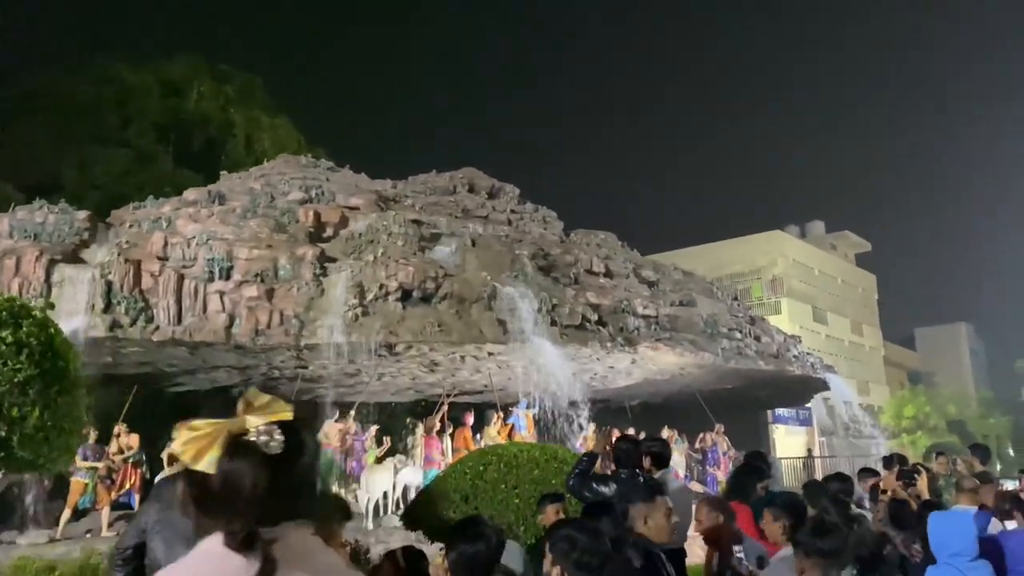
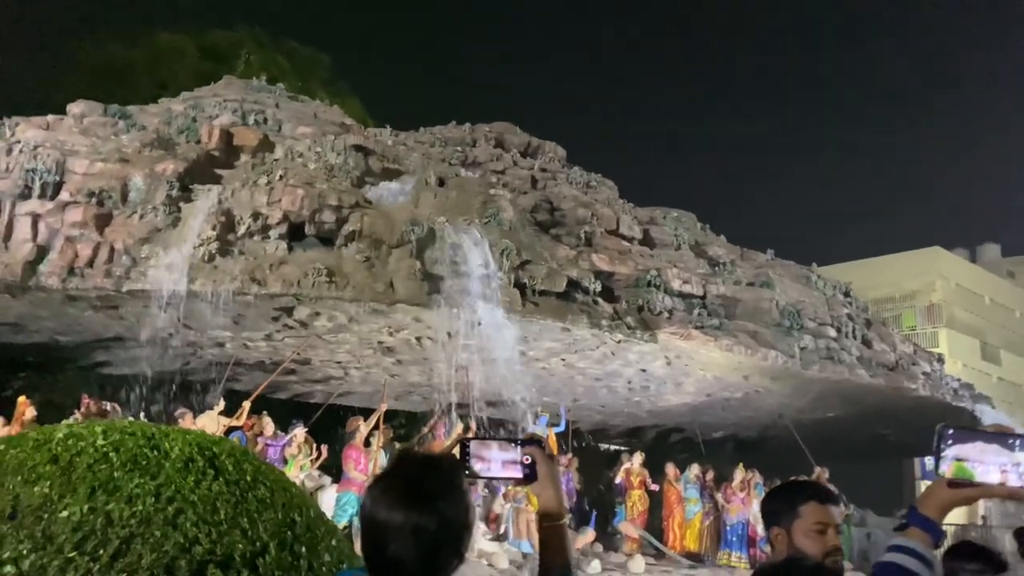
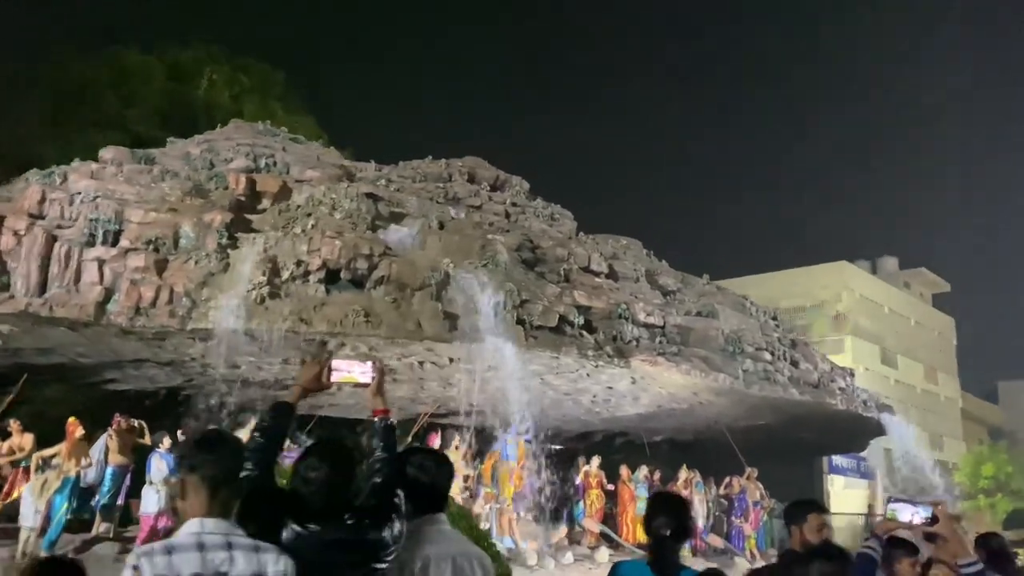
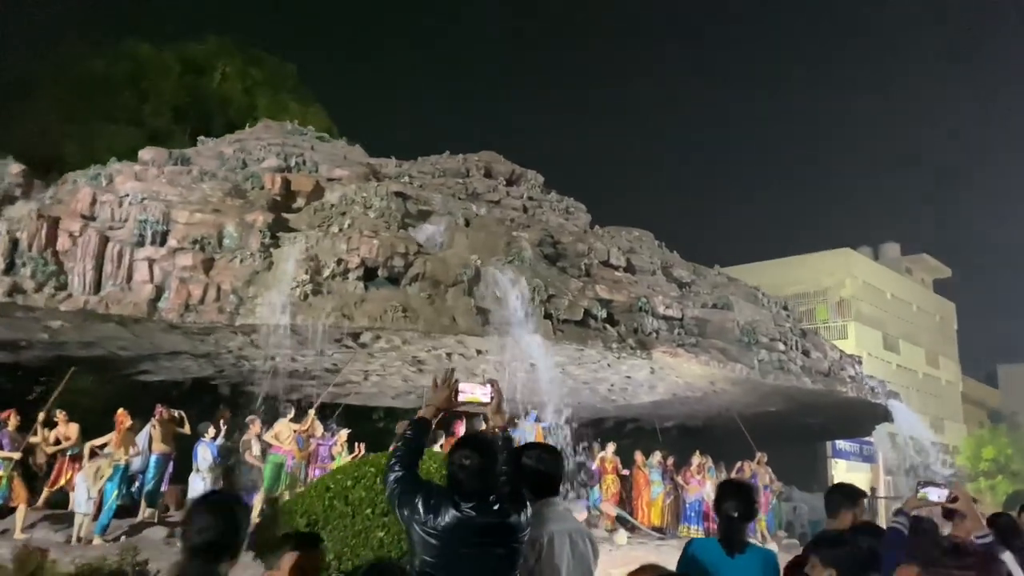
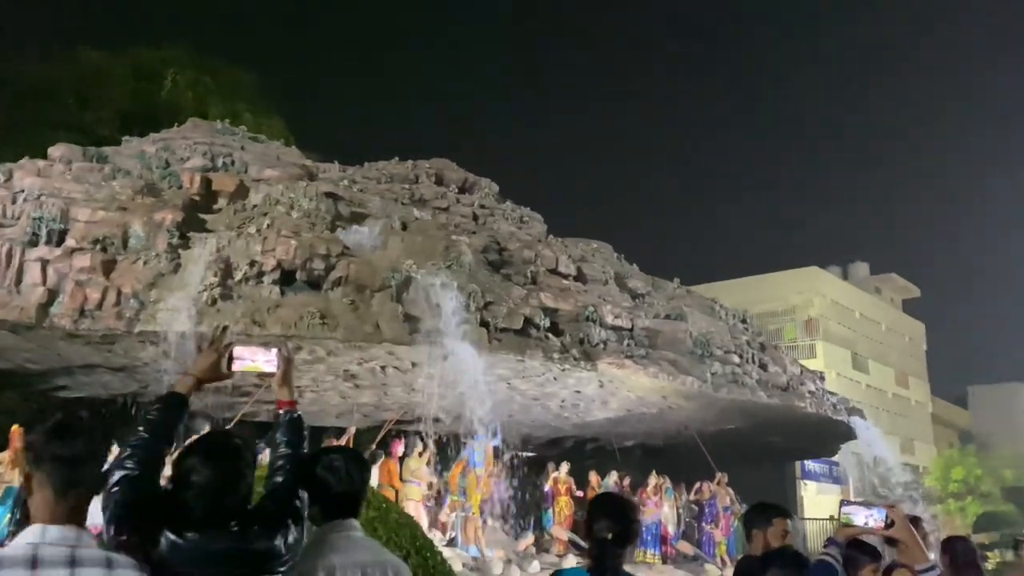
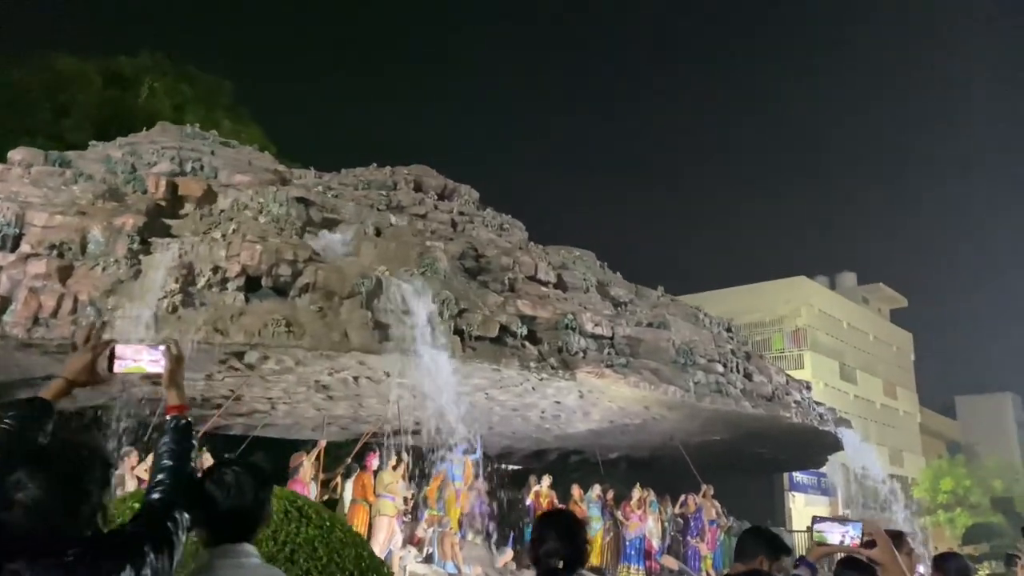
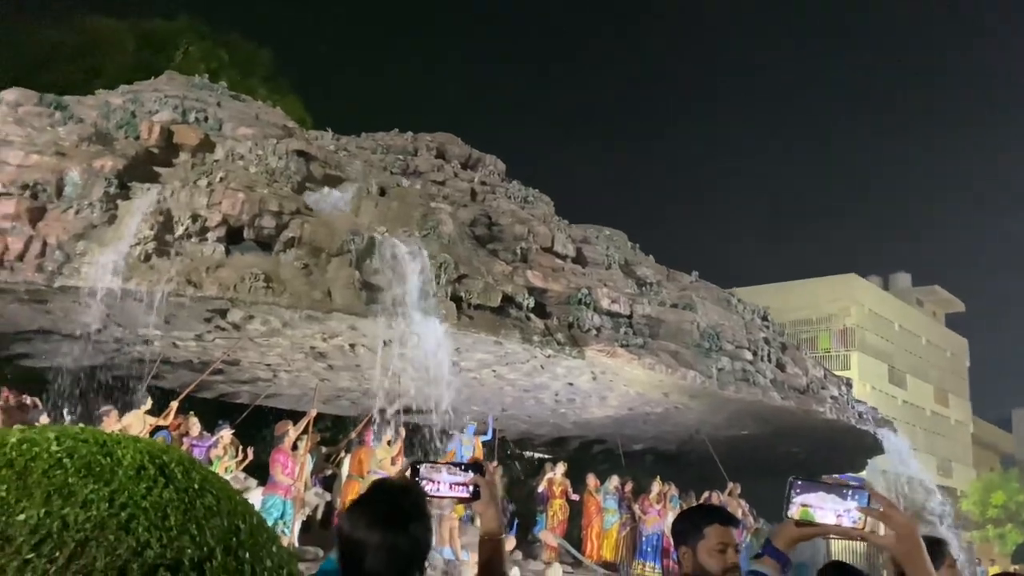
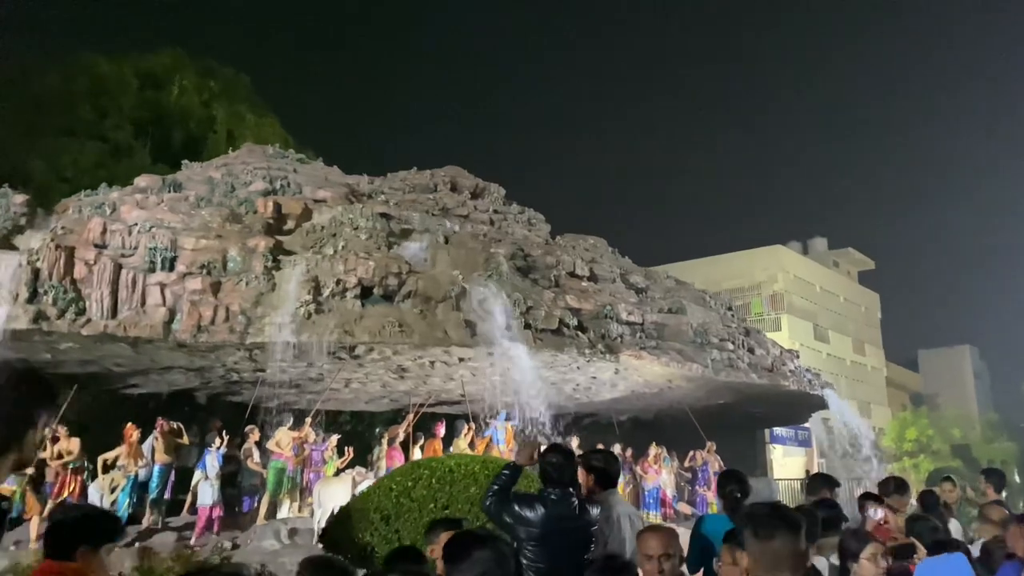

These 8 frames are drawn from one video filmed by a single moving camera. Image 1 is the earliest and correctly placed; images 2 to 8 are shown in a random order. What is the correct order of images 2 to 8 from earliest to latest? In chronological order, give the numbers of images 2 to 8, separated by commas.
8, 4, 3, 5, 6, 7, 2
